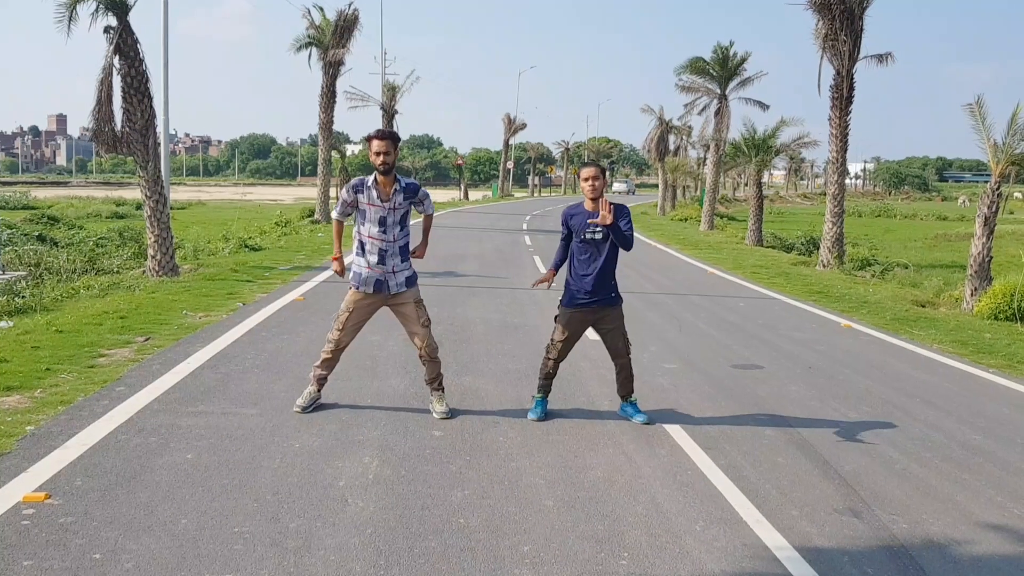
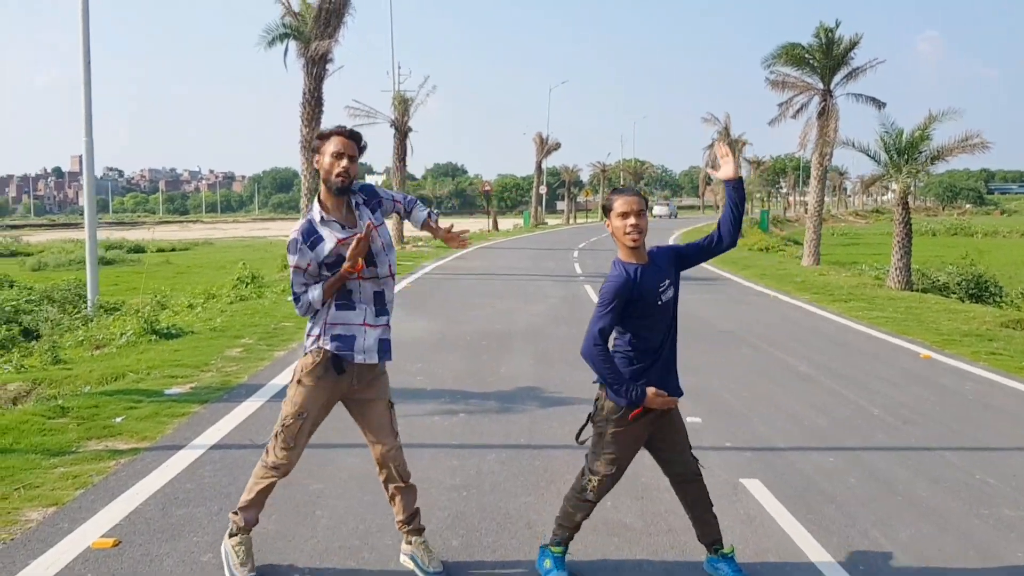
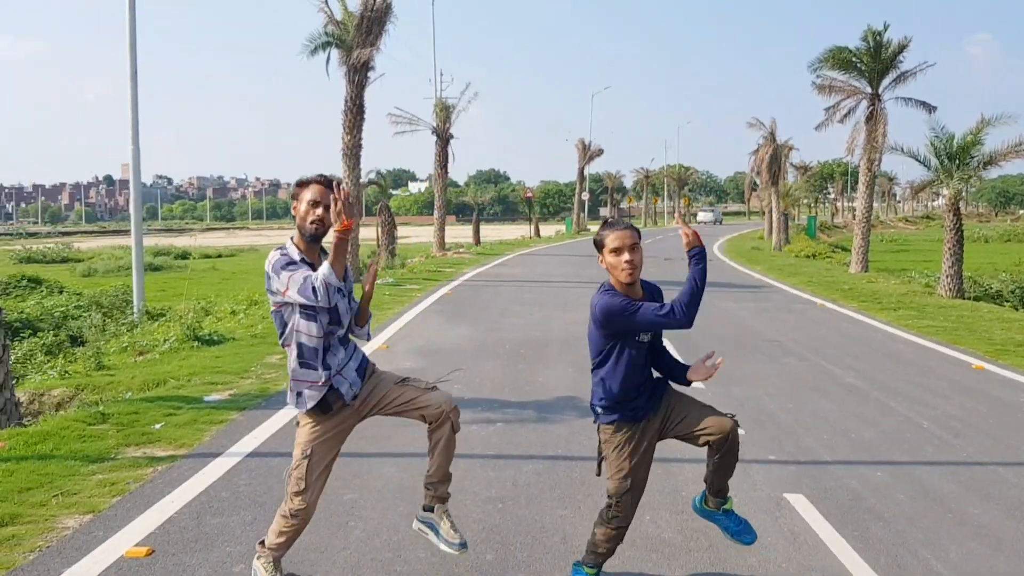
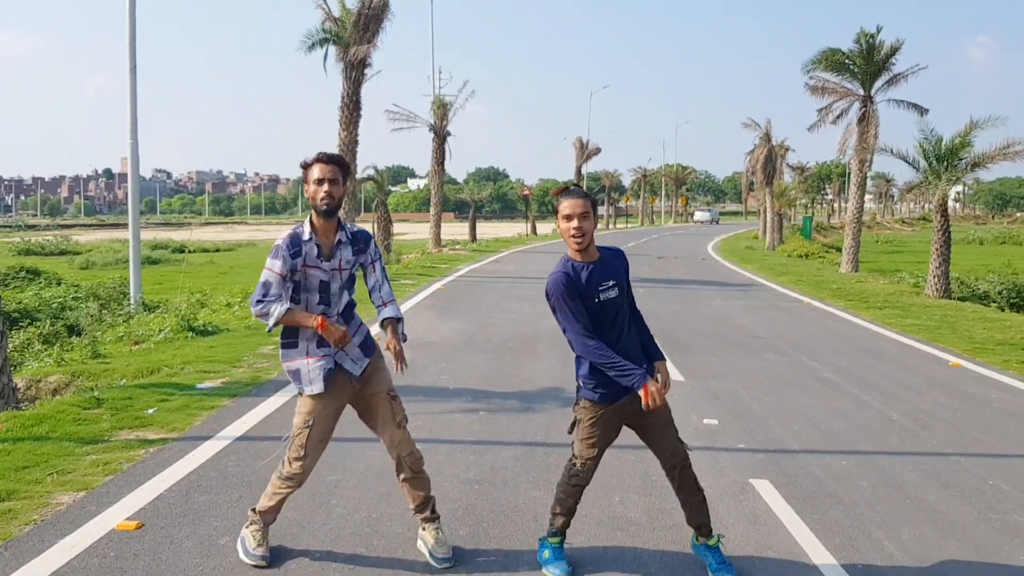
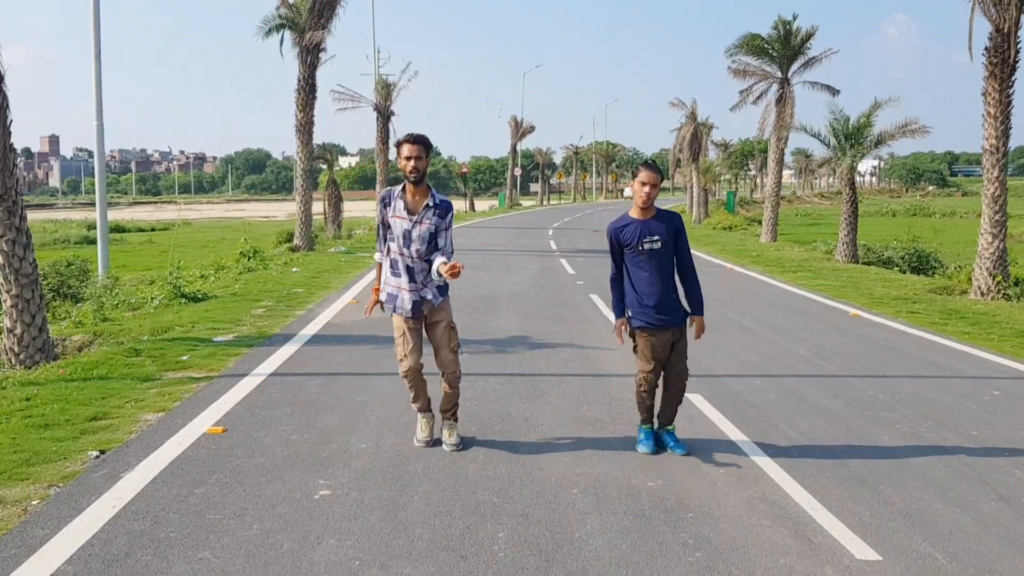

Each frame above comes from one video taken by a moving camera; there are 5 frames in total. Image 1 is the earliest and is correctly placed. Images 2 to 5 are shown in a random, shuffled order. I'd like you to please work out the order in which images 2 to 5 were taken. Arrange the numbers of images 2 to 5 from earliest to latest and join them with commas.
5, 2, 3, 4
